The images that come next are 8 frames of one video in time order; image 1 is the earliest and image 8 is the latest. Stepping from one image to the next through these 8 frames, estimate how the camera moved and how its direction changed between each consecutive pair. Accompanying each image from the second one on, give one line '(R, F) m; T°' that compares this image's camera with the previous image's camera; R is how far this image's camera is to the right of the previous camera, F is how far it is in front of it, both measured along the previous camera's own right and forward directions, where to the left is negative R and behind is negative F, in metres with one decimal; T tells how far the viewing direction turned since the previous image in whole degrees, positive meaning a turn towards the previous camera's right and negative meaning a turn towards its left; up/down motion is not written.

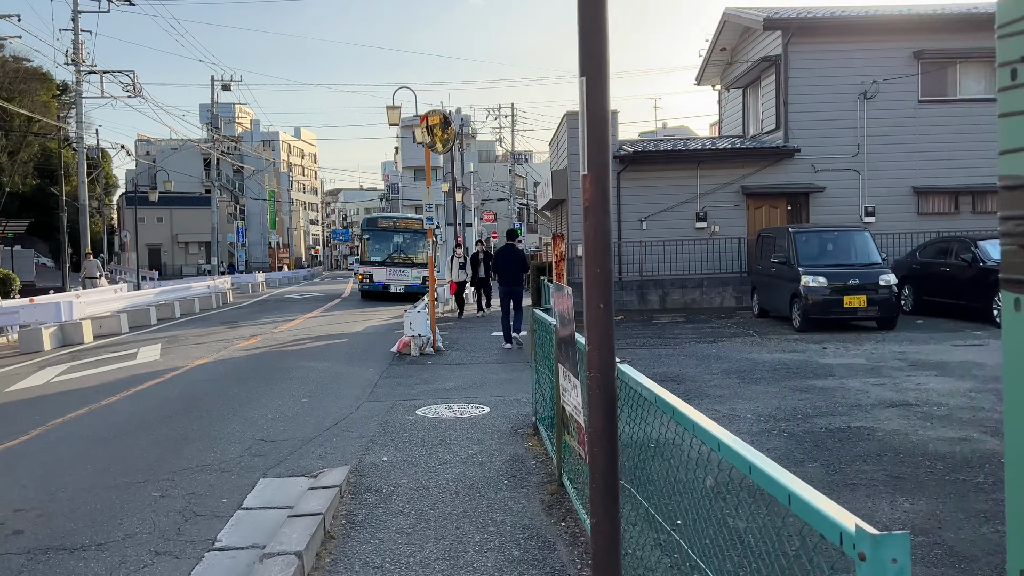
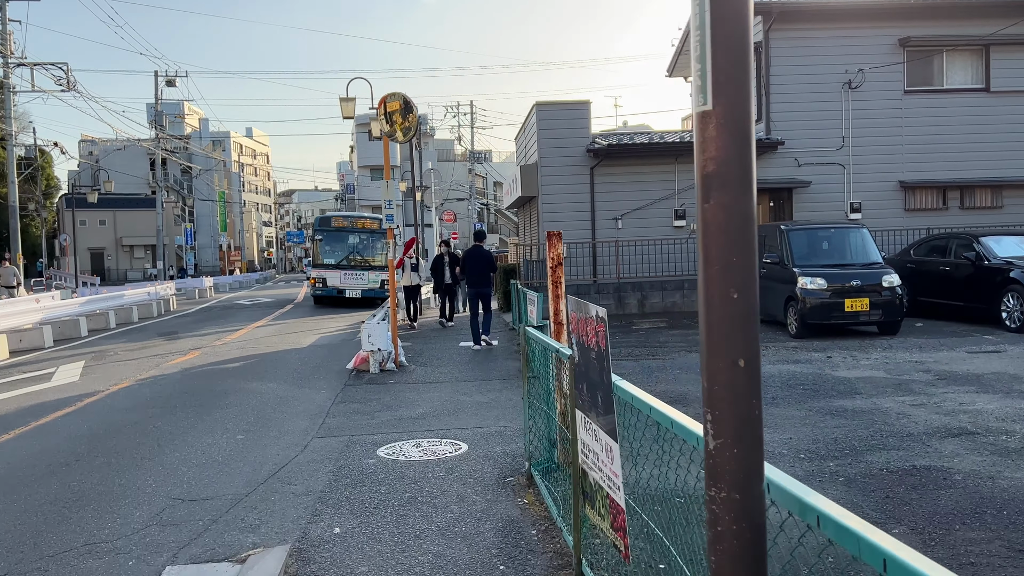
(-0.2, +1.3) m; +3°
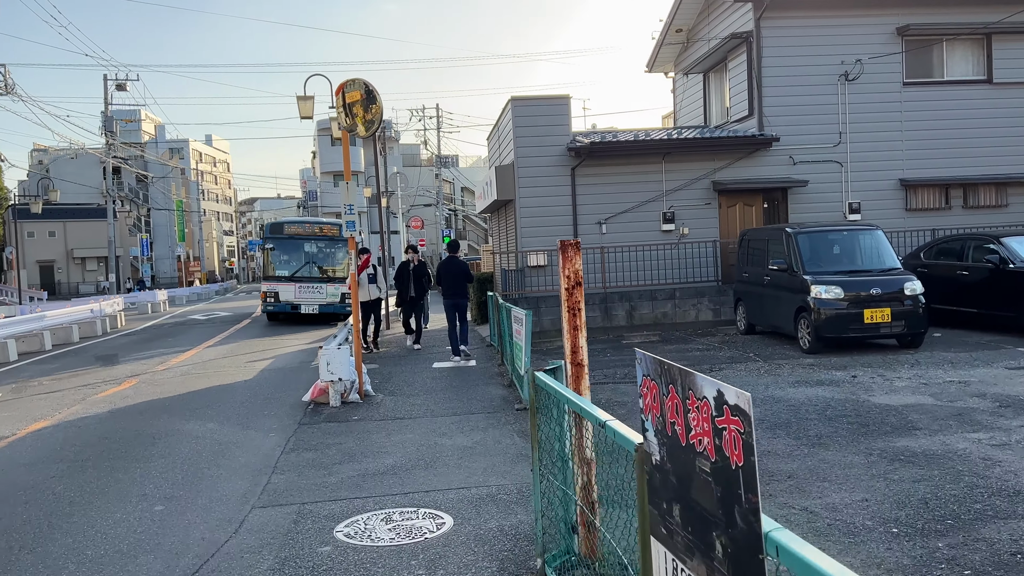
(-0.2, +1.3) m; +2°
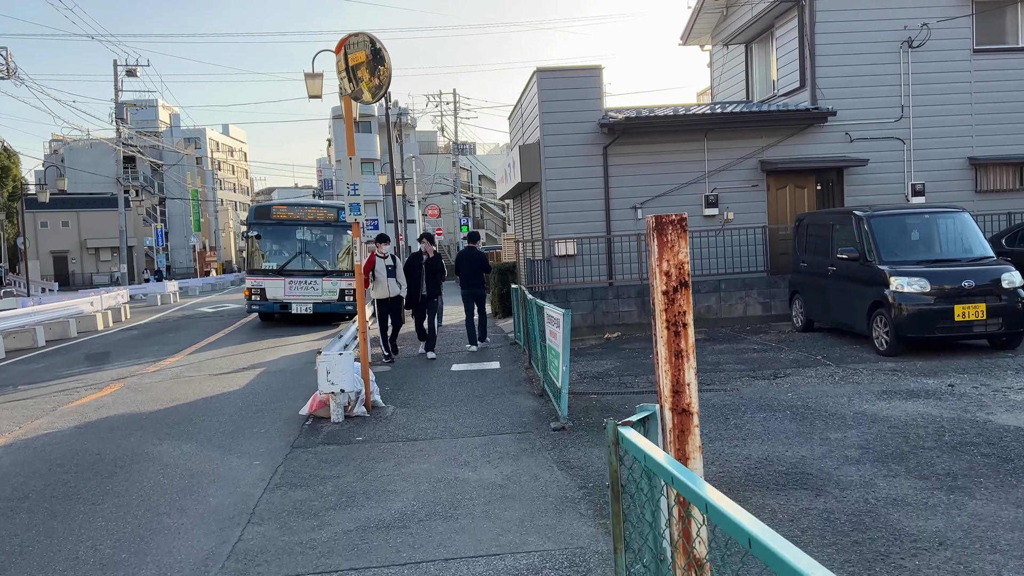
(-0.1, +1.3) m; -1°
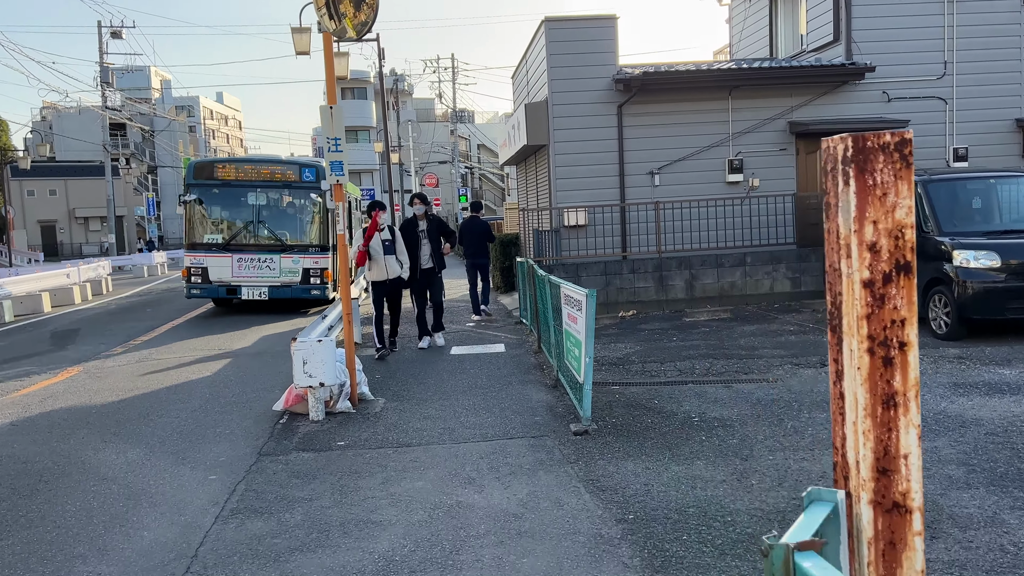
(-0.1, +1.1) m; 0°
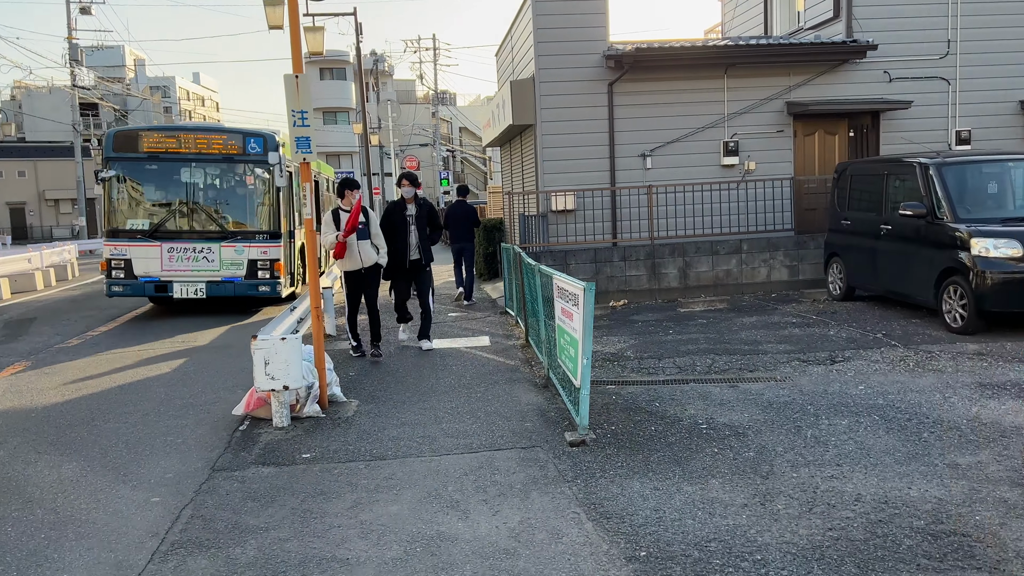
(0.0, +0.6) m; +1°
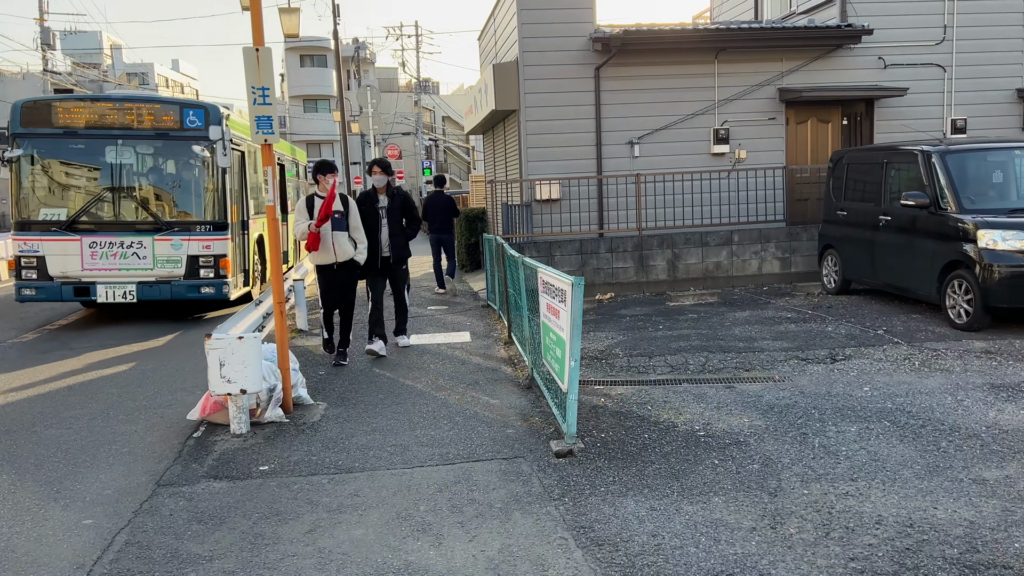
(0.0, +0.4) m; +1°
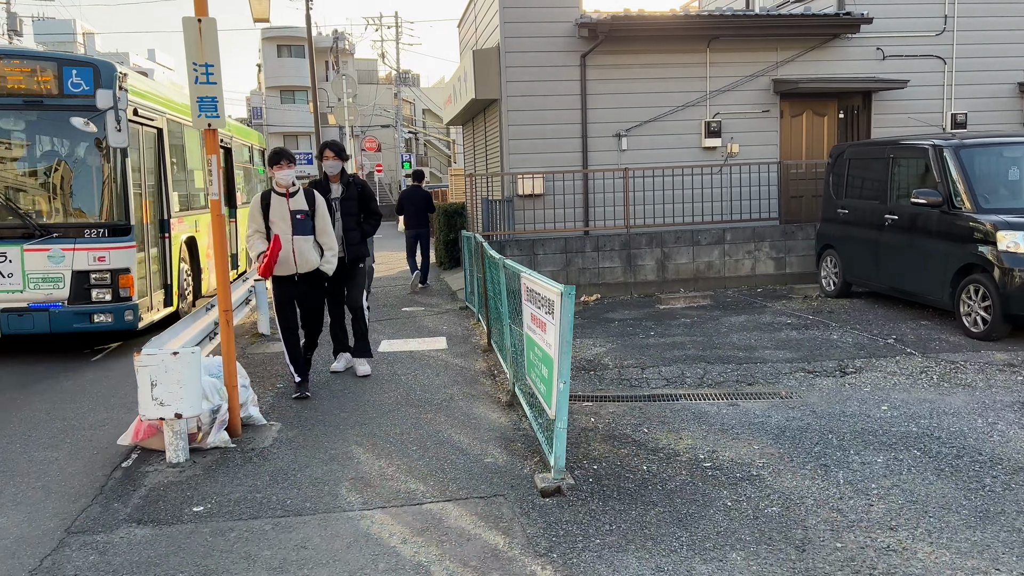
(0.0, +0.6) m; +1°
